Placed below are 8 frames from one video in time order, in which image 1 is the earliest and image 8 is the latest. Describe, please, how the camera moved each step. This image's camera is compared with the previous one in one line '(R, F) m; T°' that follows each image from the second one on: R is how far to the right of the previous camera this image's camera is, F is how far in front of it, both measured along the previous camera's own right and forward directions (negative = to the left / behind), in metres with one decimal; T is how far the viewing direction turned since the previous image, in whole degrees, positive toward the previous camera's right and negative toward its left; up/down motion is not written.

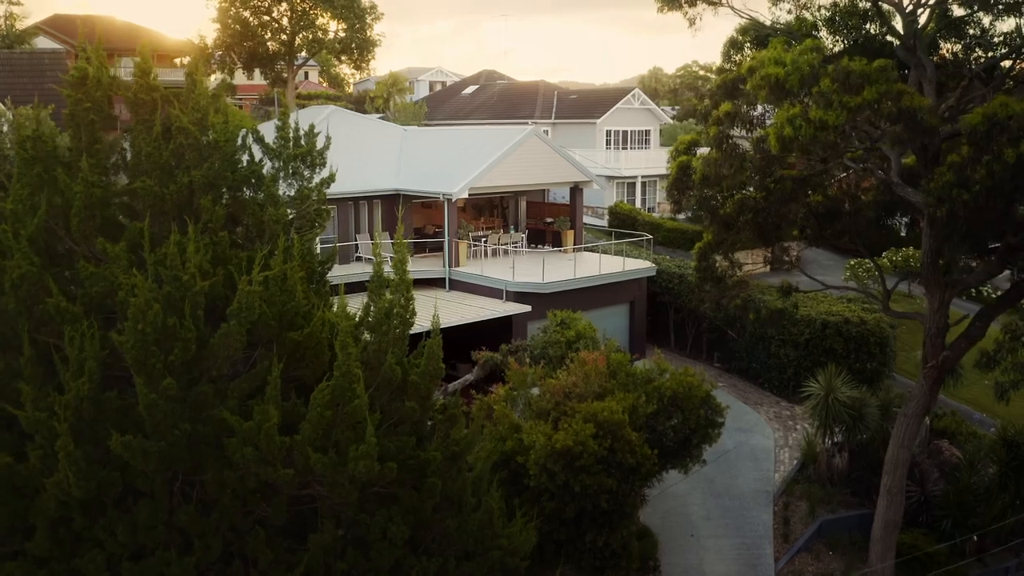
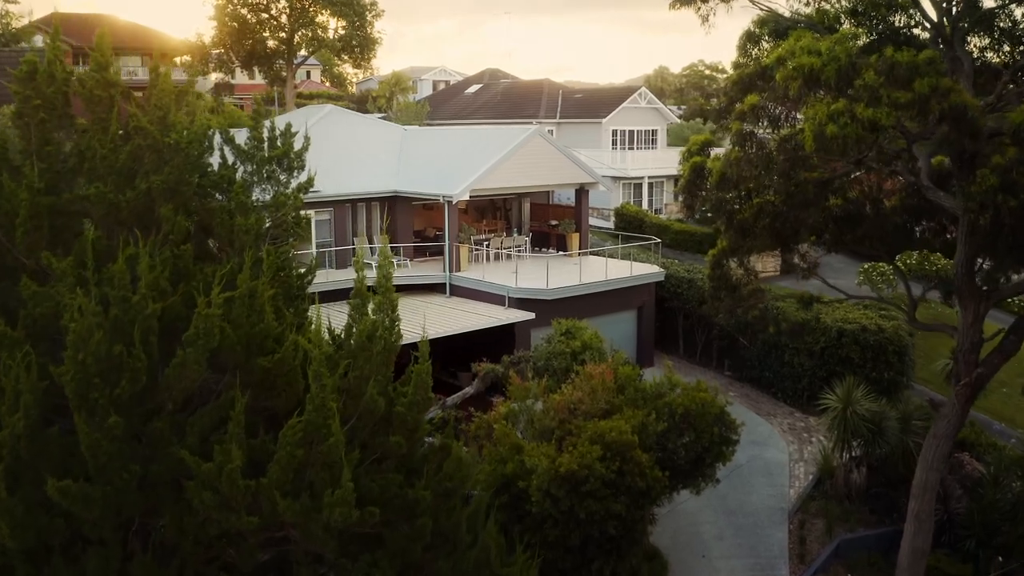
(+0.1, +1.0) m; 0°
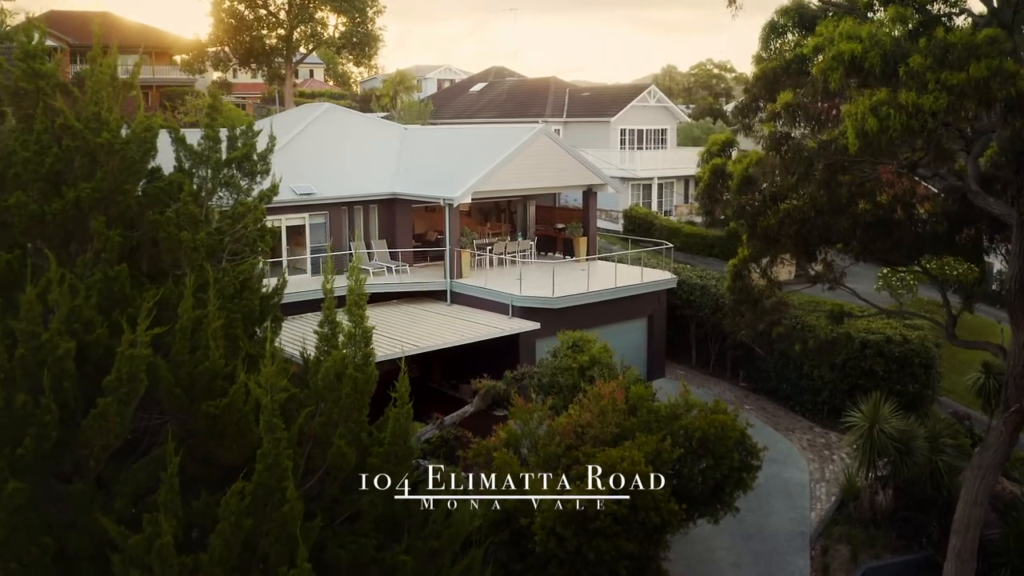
(+0.1, +1.3) m; 0°
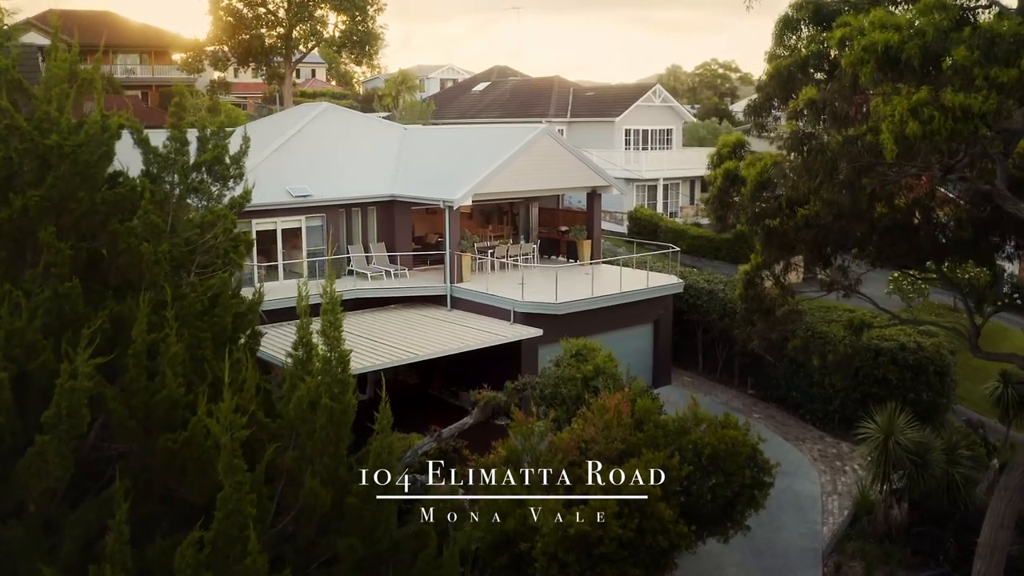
(+0.1, +0.7) m; 0°
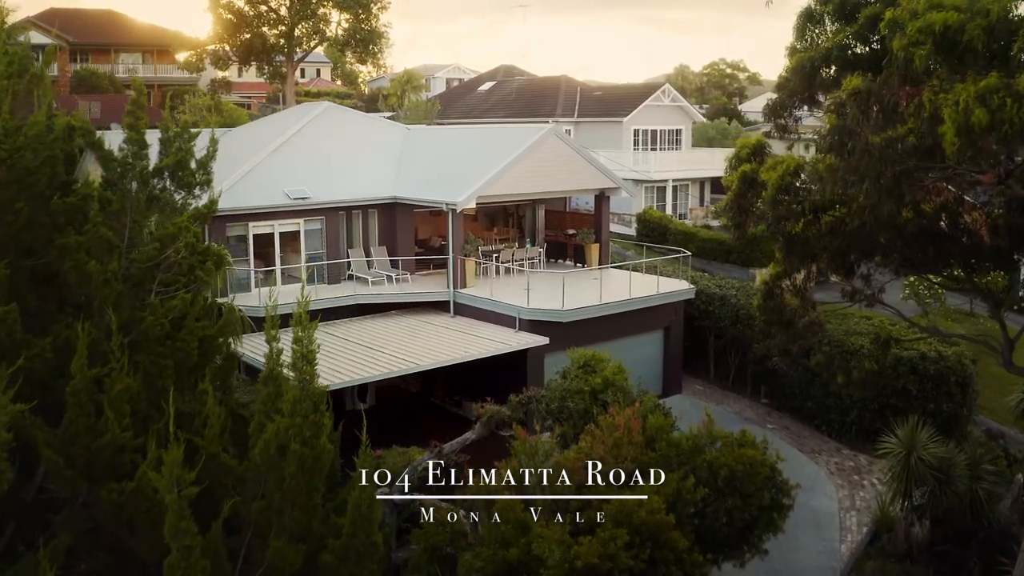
(0.0, +0.8) m; 0°
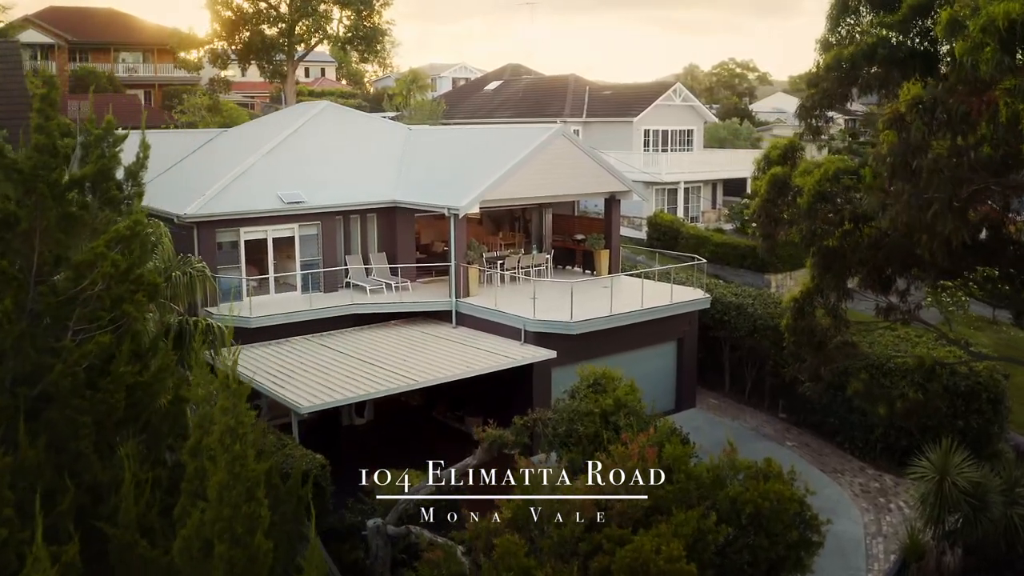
(+0.1, +1.2) m; 0°
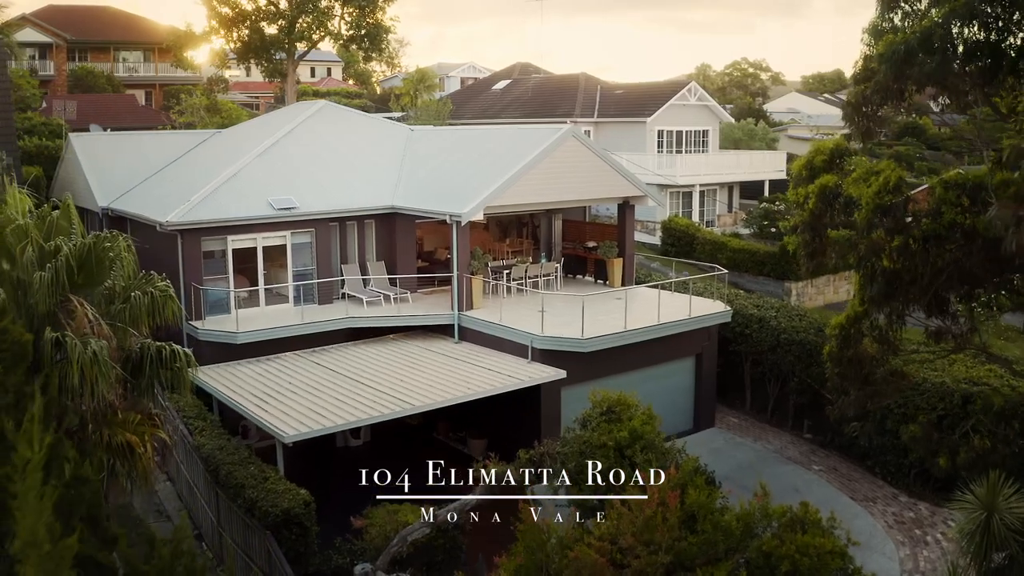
(+0.1, +1.5) m; -1°
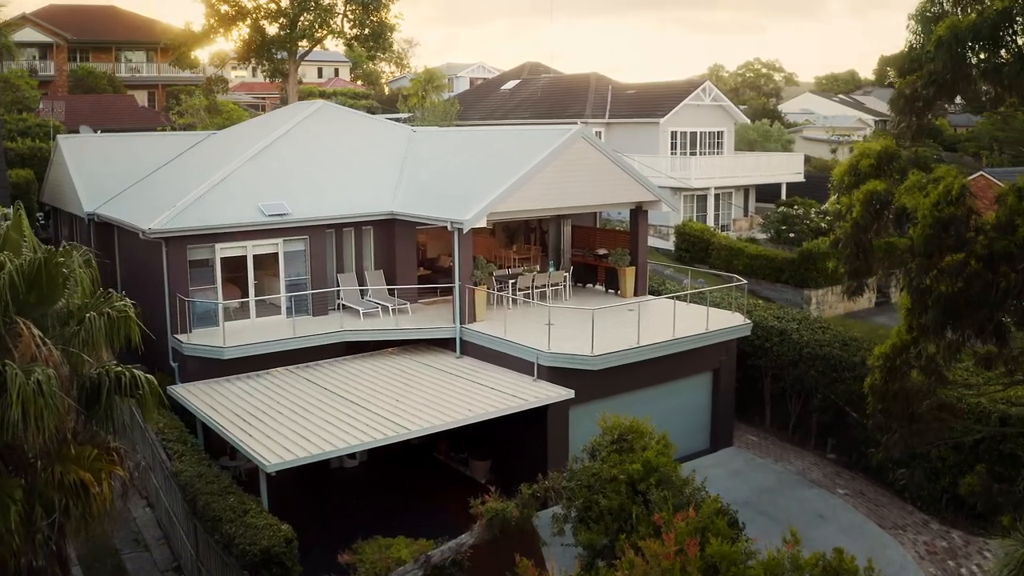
(+0.1, +1.2) m; -1°
